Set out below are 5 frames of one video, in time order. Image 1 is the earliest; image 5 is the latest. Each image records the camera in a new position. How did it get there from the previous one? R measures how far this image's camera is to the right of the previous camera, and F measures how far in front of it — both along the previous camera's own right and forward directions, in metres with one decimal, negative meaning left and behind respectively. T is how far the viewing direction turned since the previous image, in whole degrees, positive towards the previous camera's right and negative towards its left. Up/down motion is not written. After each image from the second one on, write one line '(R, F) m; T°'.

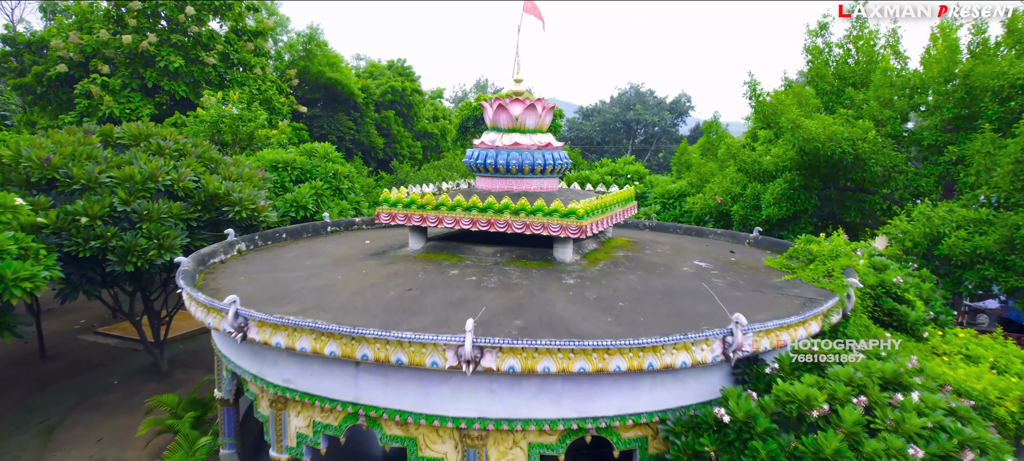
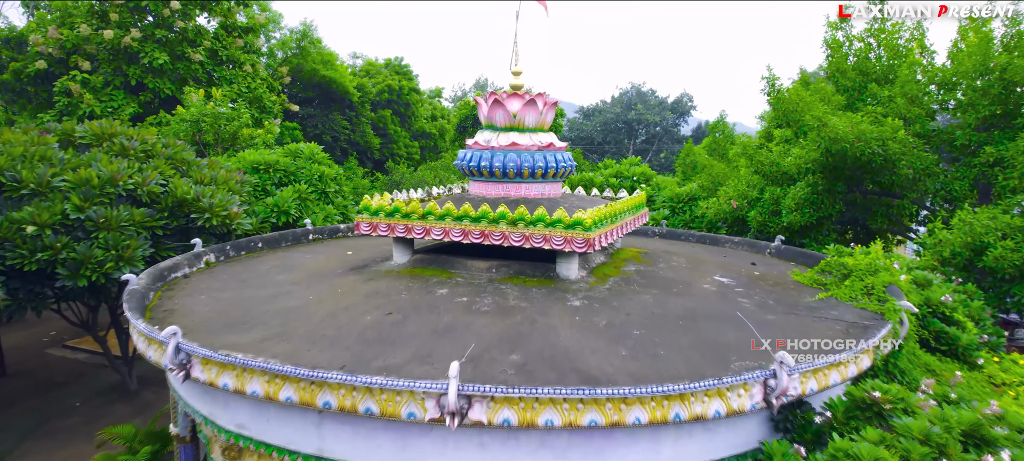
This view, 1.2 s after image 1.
(0.0, +0.9) m; 0°
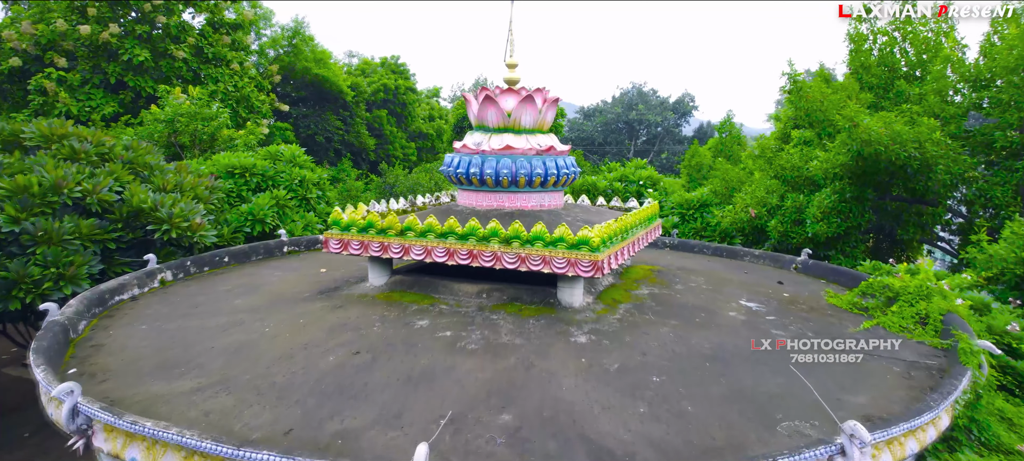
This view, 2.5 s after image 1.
(+0.1, +1.0) m; 0°
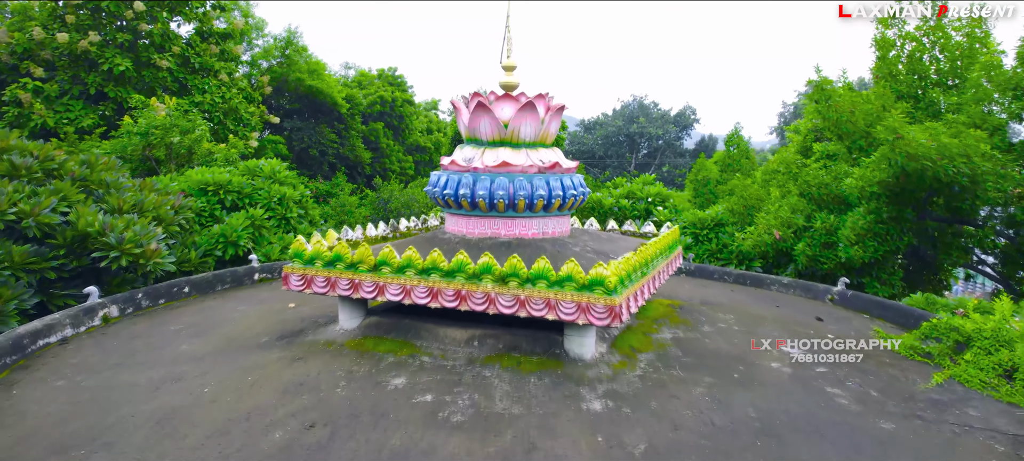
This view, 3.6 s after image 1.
(0.0, +1.0) m; 0°
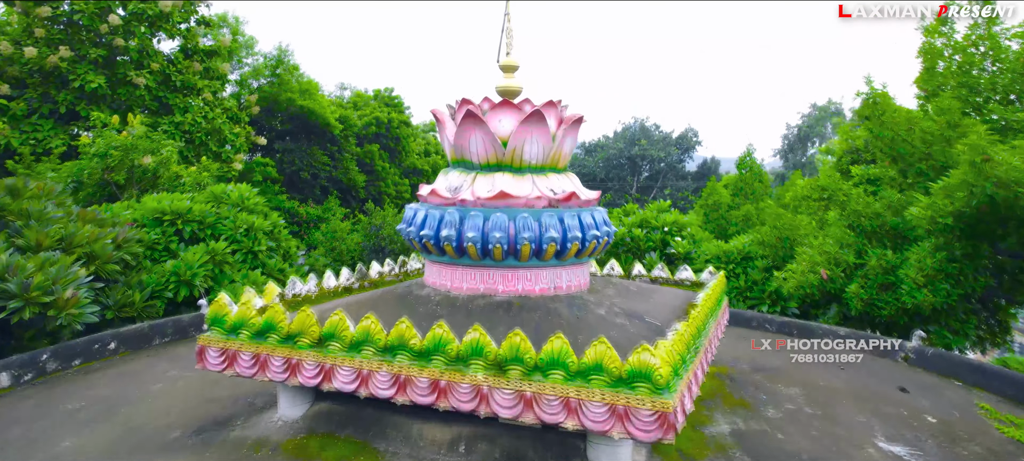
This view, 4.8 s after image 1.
(0.0, +1.3) m; 0°
